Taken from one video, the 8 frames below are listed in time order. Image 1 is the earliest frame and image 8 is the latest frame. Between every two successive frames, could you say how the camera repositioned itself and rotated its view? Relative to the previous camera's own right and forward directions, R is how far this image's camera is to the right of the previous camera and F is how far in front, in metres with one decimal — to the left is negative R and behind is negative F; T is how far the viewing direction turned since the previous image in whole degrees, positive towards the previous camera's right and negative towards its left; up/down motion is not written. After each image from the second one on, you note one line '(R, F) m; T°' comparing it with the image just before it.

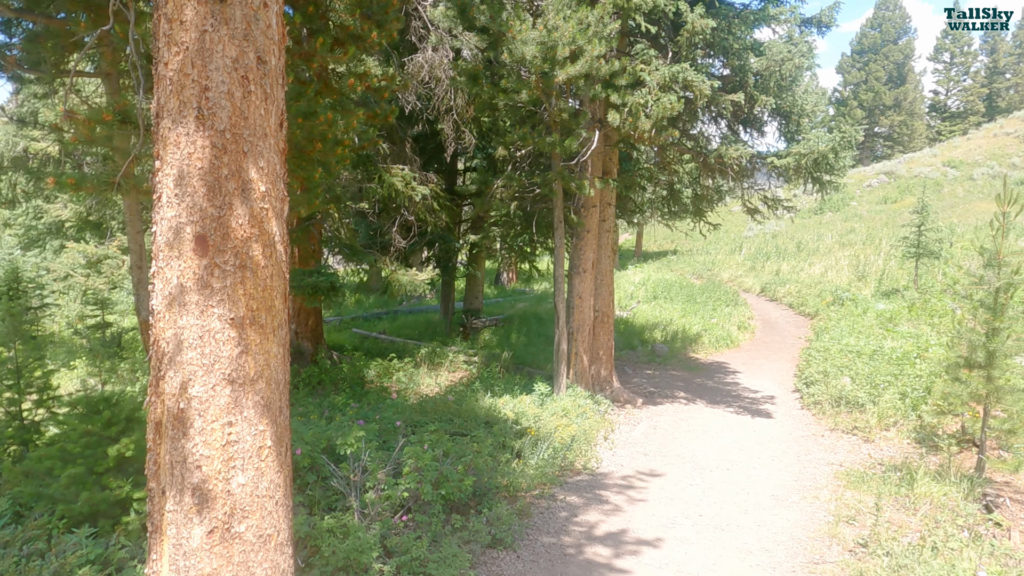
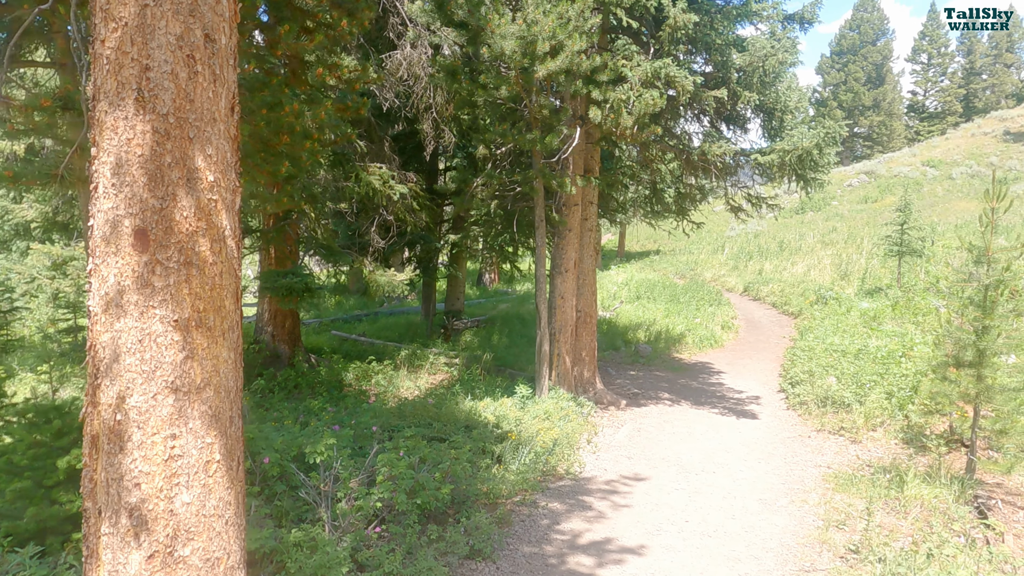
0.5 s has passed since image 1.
(0.0, +0.2) m; +1°
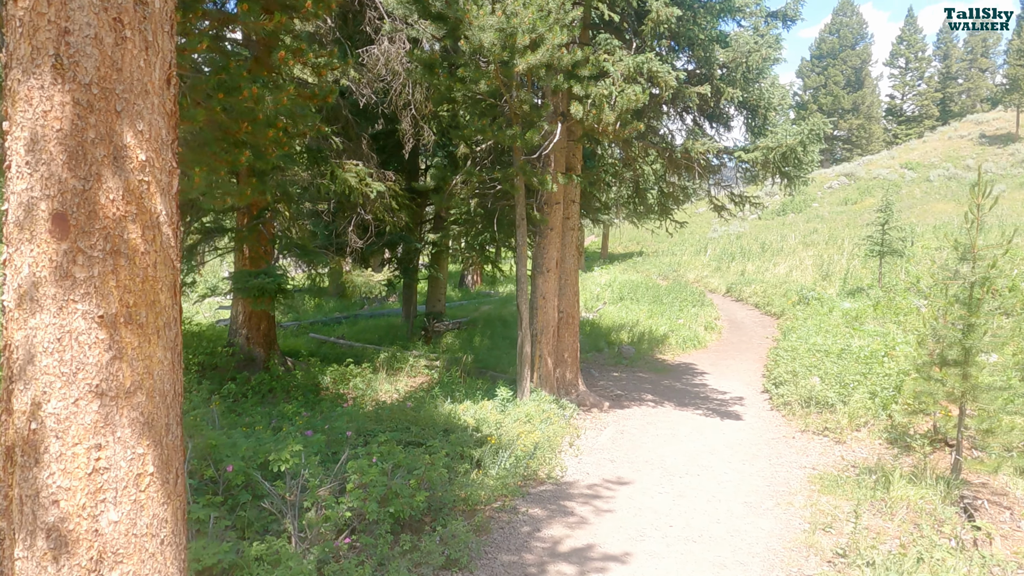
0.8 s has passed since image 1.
(0.0, +0.2) m; +1°
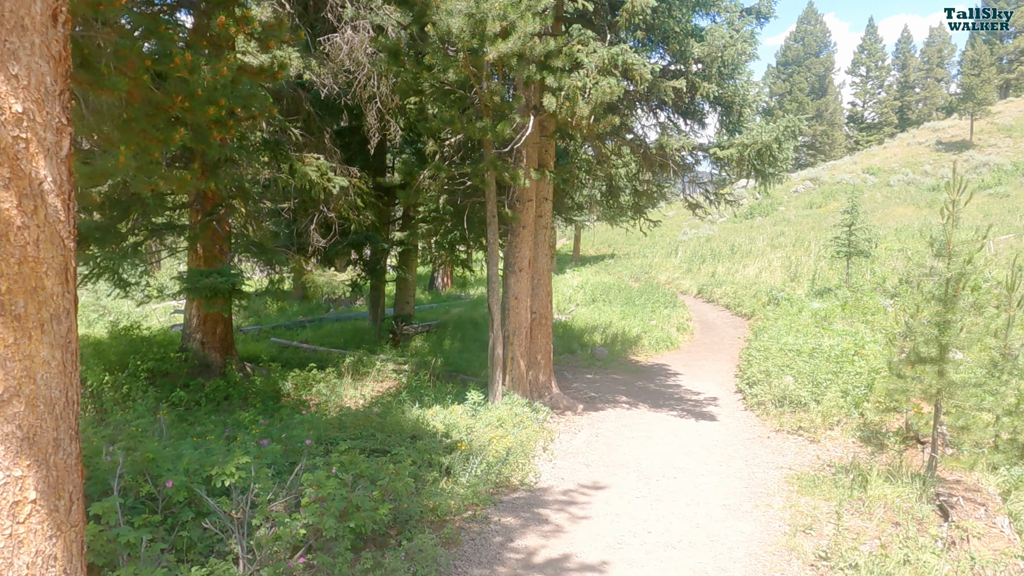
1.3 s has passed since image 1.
(0.0, +0.3) m; +3°
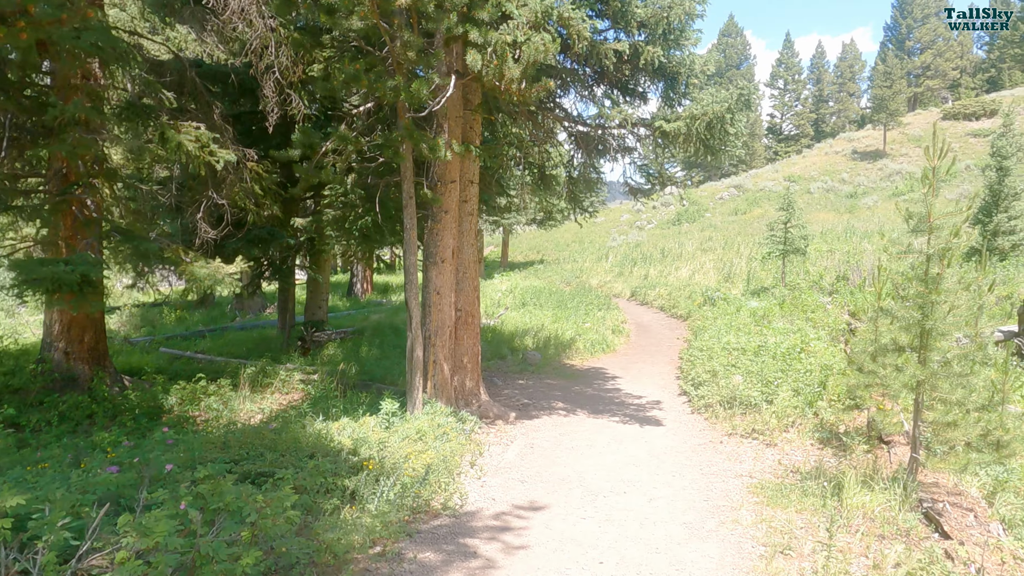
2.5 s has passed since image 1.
(+0.1, +1.1) m; +6°
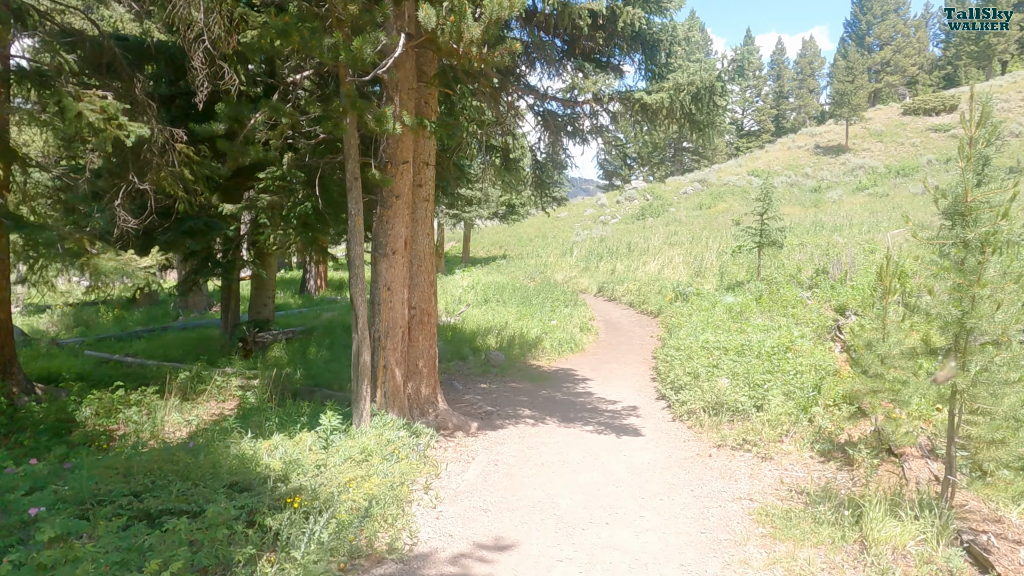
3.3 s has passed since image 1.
(0.0, +1.0) m; +3°
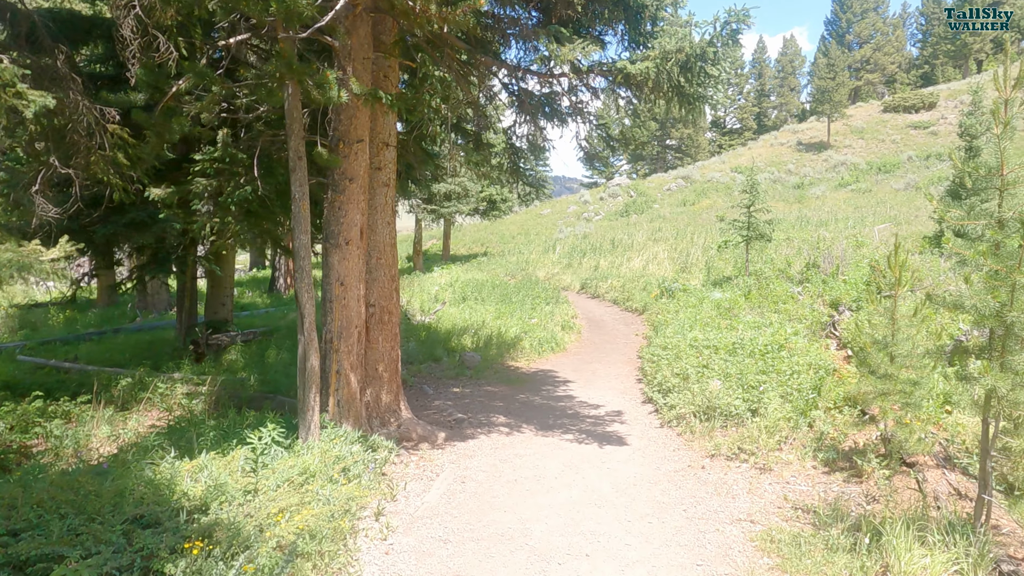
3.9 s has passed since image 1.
(+0.1, +0.7) m; +1°
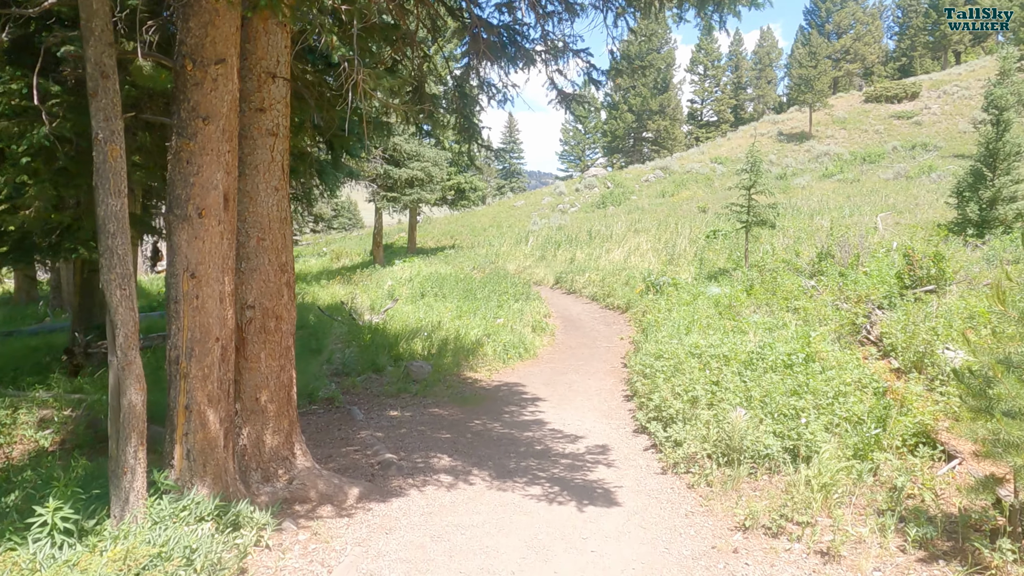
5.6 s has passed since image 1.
(+0.2, +2.0) m; +2°
